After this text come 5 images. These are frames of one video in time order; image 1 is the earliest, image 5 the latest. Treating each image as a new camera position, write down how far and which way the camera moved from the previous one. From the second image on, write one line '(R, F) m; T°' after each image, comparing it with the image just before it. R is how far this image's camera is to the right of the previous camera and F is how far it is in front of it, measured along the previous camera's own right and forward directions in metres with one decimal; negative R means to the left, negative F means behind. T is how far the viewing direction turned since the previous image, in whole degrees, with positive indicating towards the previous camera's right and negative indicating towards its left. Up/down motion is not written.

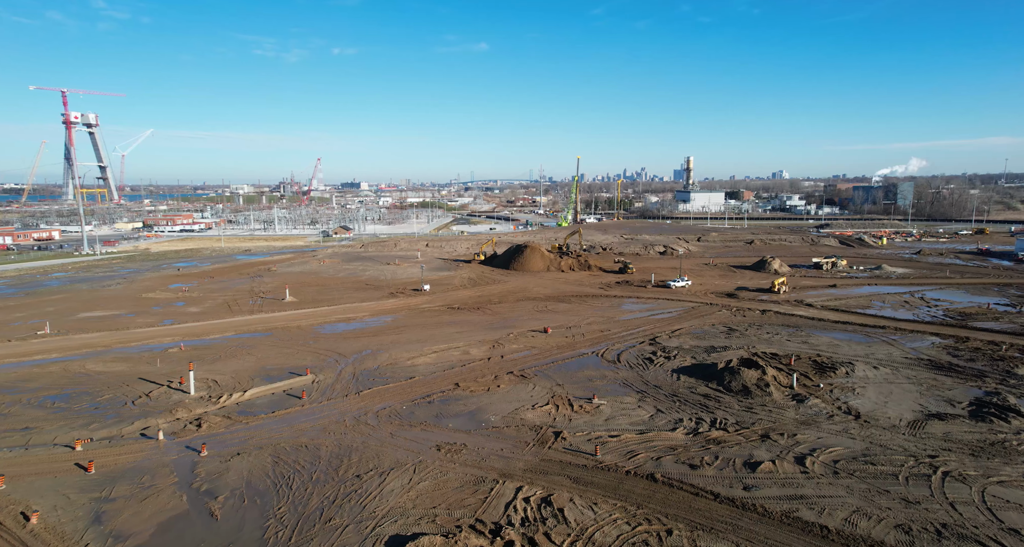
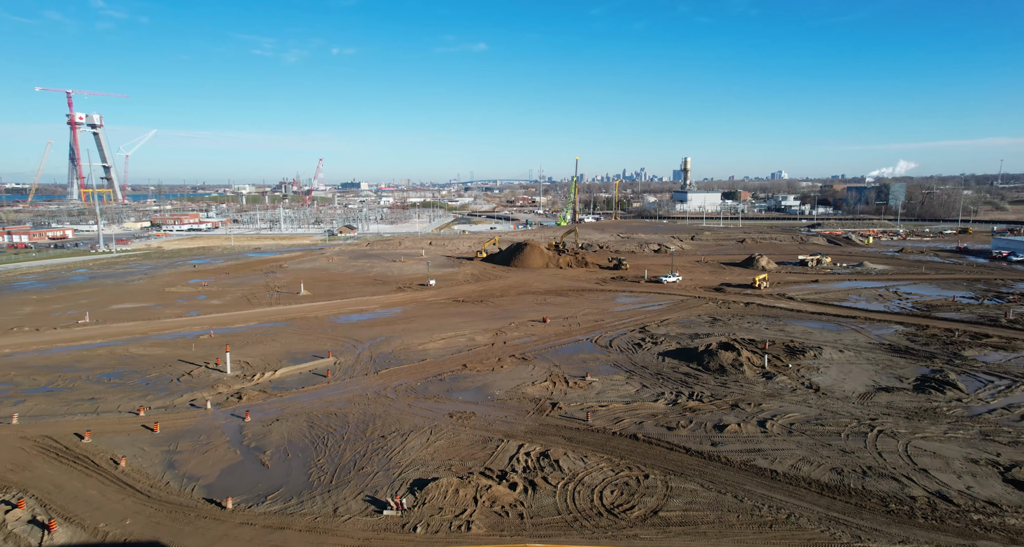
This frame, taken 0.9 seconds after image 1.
(-0.1, -1.8) m; 0°
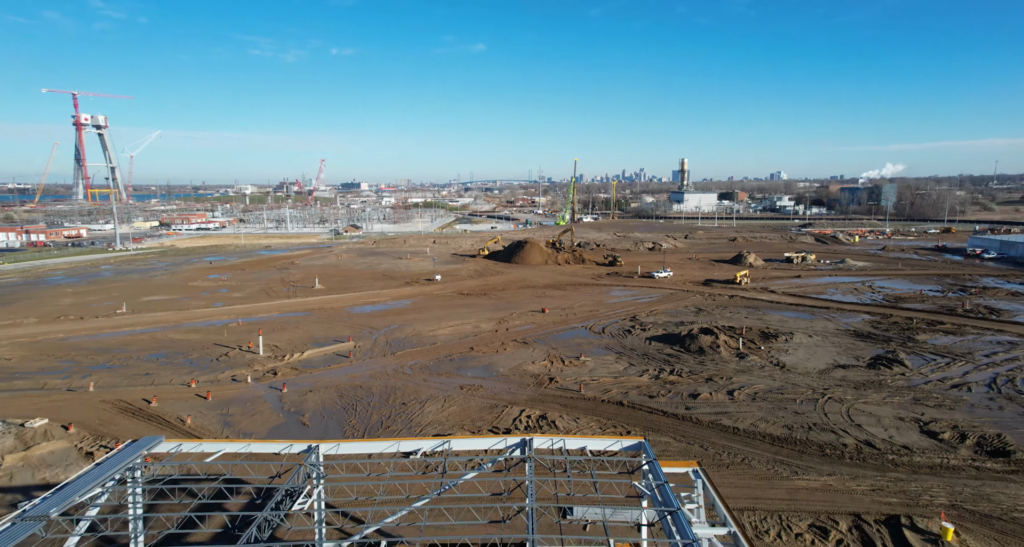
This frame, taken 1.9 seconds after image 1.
(-0.1, -1.9) m; 0°
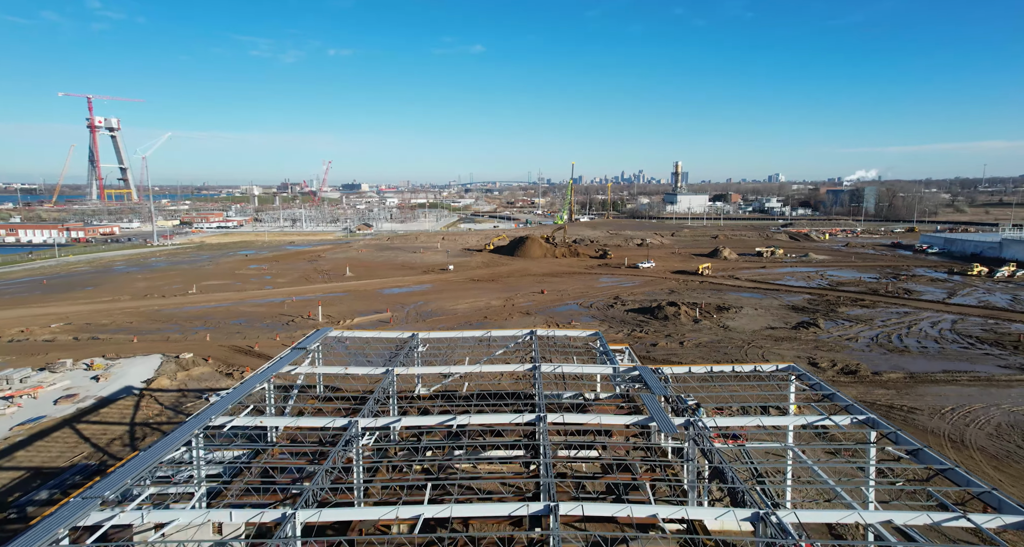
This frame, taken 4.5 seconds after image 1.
(-0.3, -4.8) m; 0°
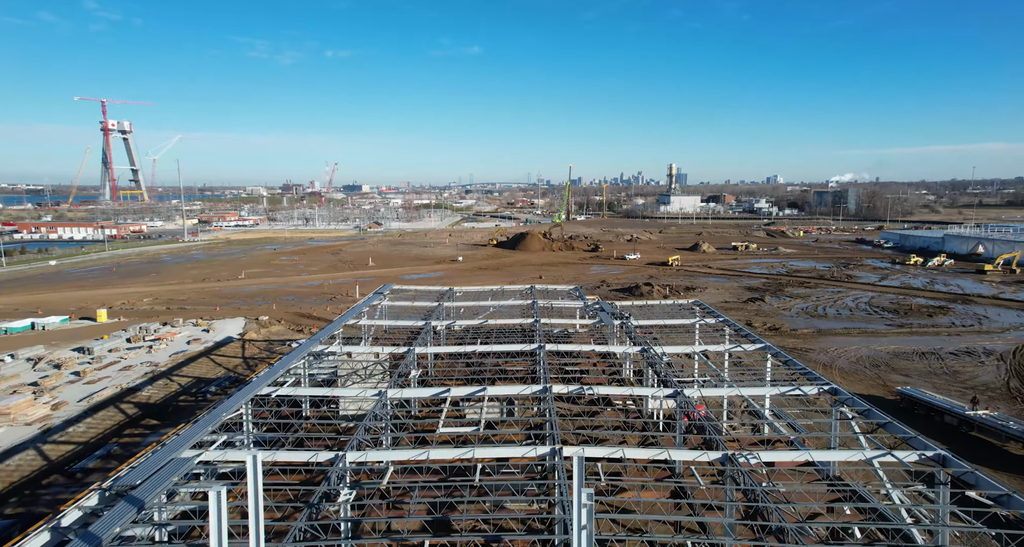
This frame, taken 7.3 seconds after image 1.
(-0.2, -4.7) m; 0°
